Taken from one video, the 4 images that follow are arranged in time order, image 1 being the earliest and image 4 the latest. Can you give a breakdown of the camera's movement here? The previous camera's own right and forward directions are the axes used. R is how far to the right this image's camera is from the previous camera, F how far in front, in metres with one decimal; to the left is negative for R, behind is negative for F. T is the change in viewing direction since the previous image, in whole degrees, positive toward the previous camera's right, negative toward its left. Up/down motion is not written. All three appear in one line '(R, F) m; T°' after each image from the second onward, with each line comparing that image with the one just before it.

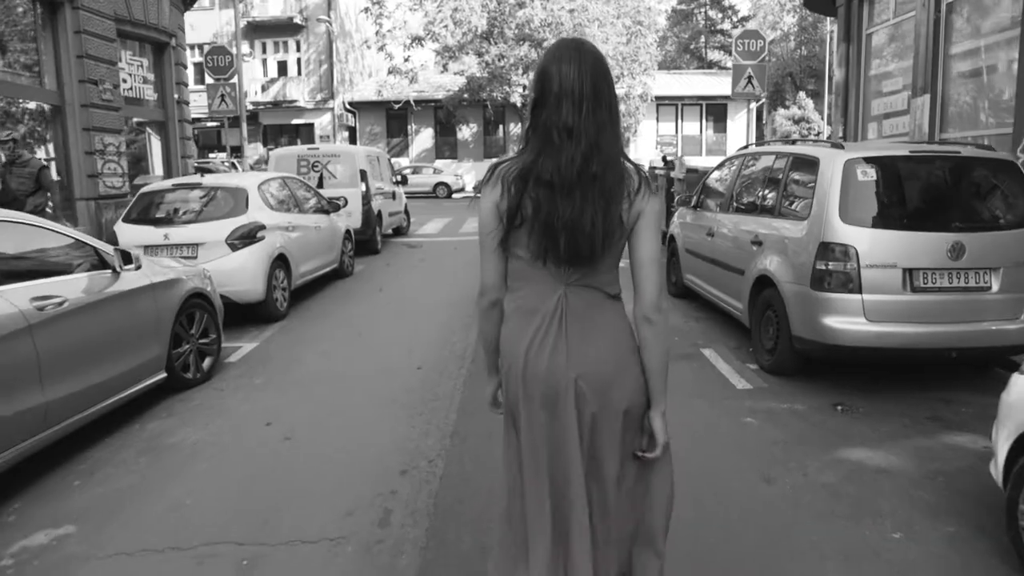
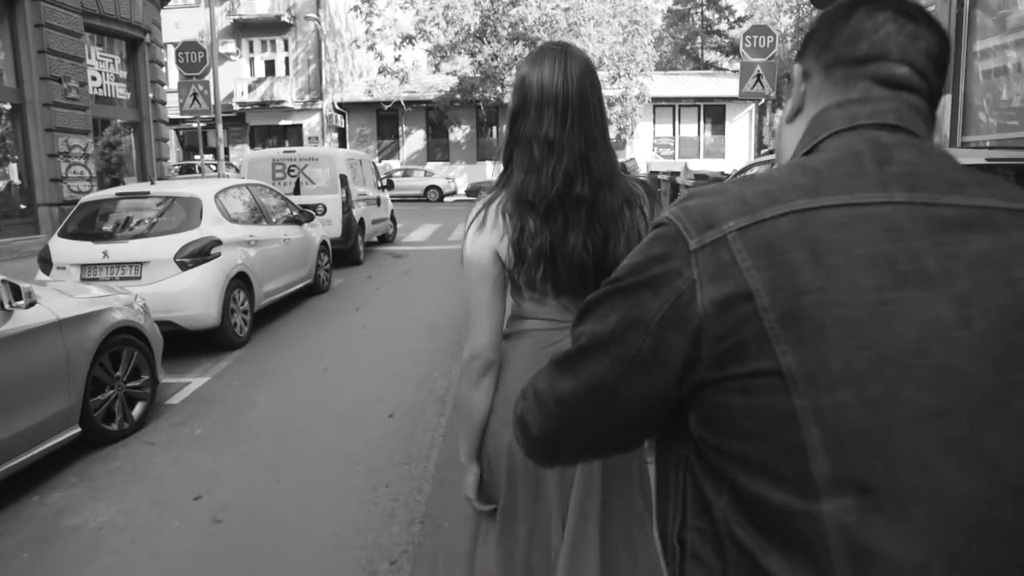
(0.0, +1.0) m; 0°
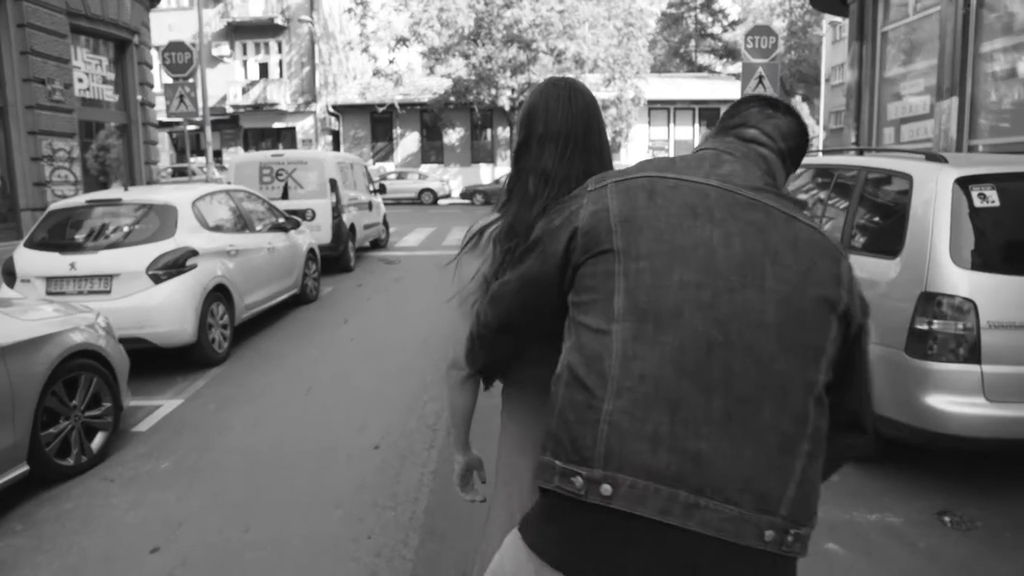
(0.0, +0.5) m; 0°
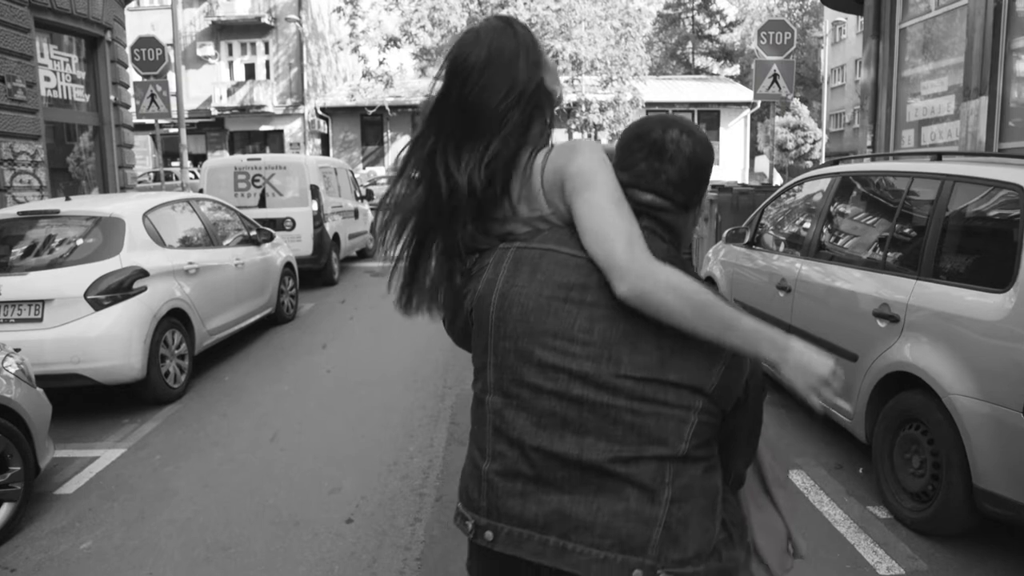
(-0.1, +1.0) m; +1°
